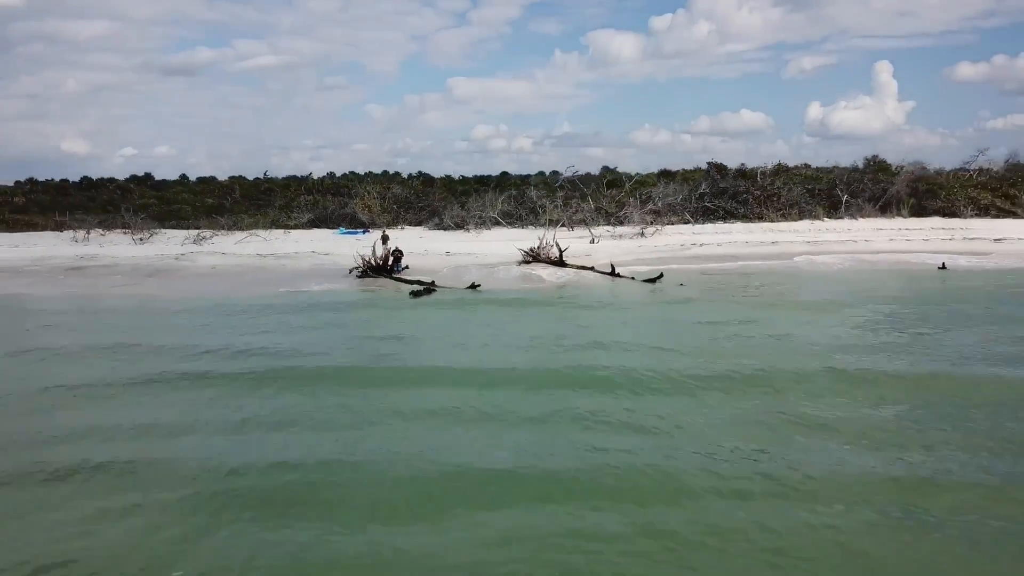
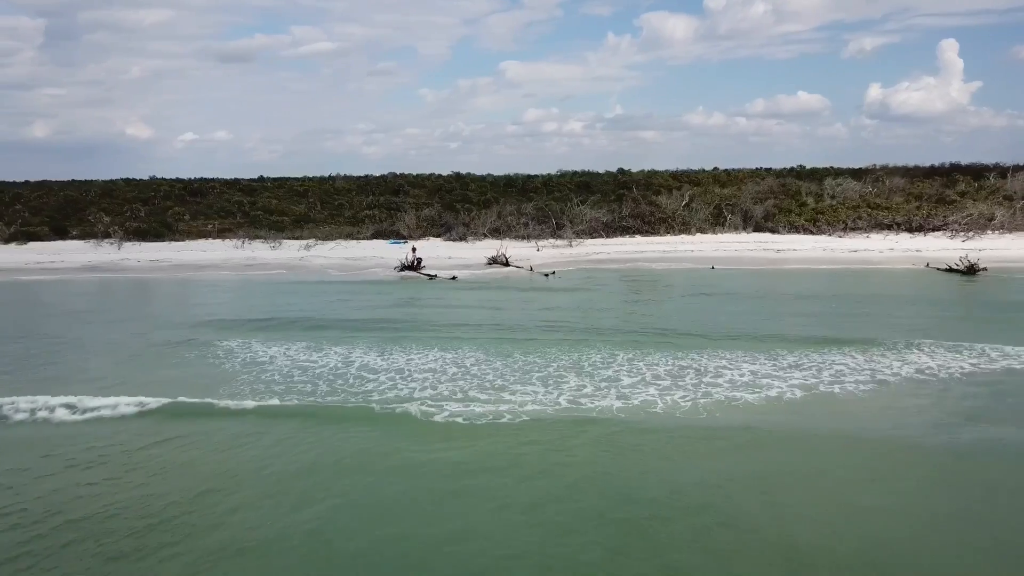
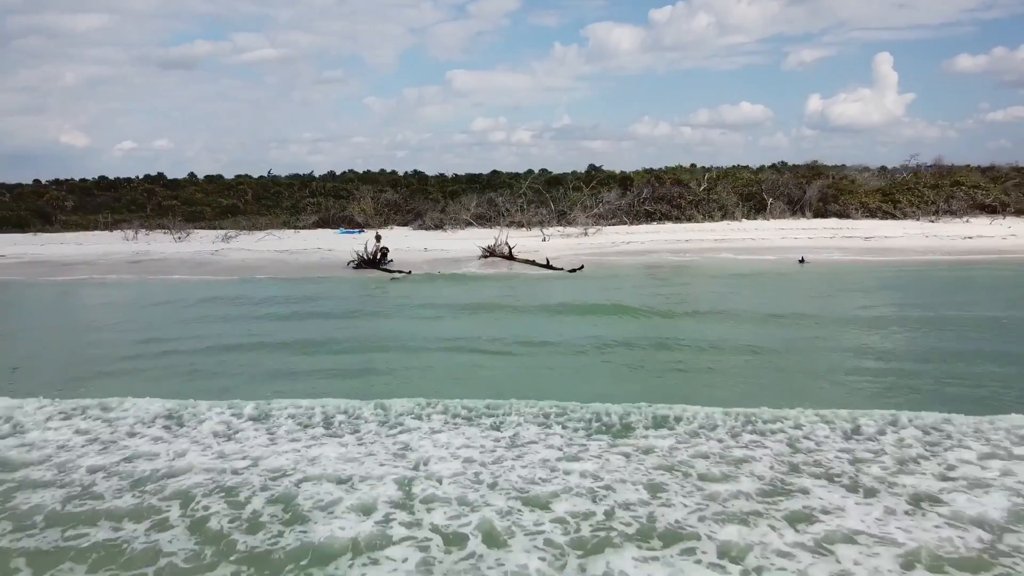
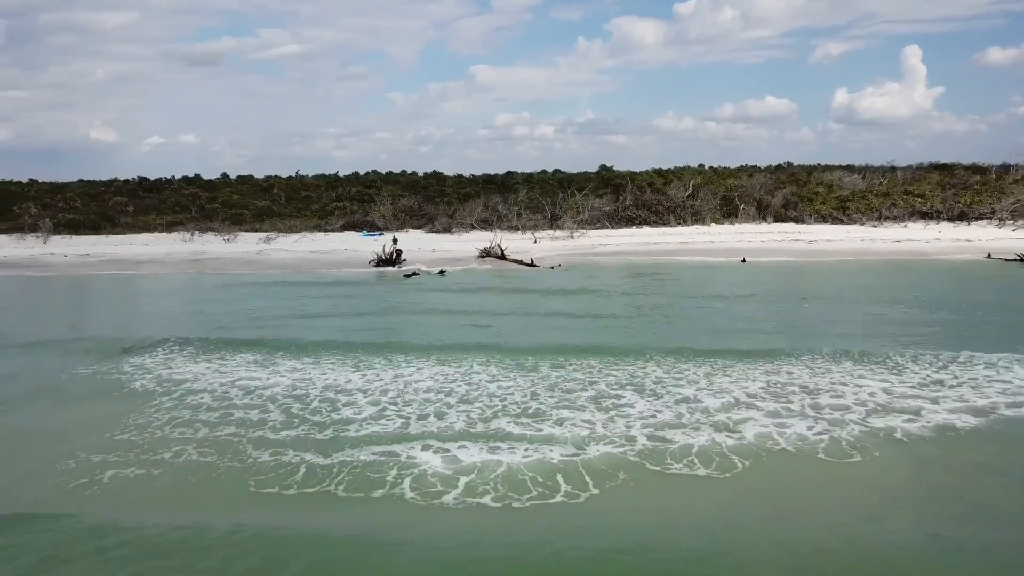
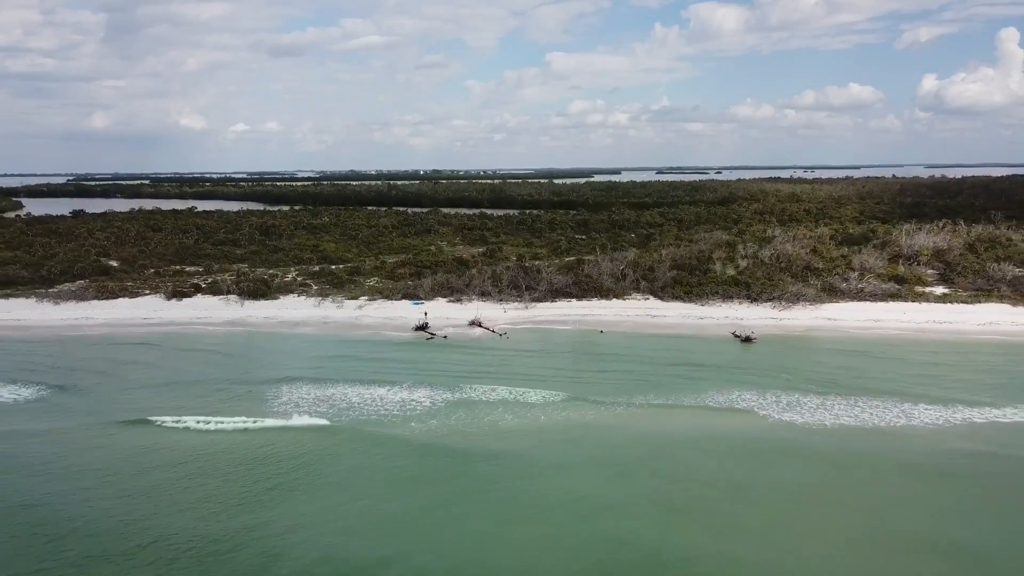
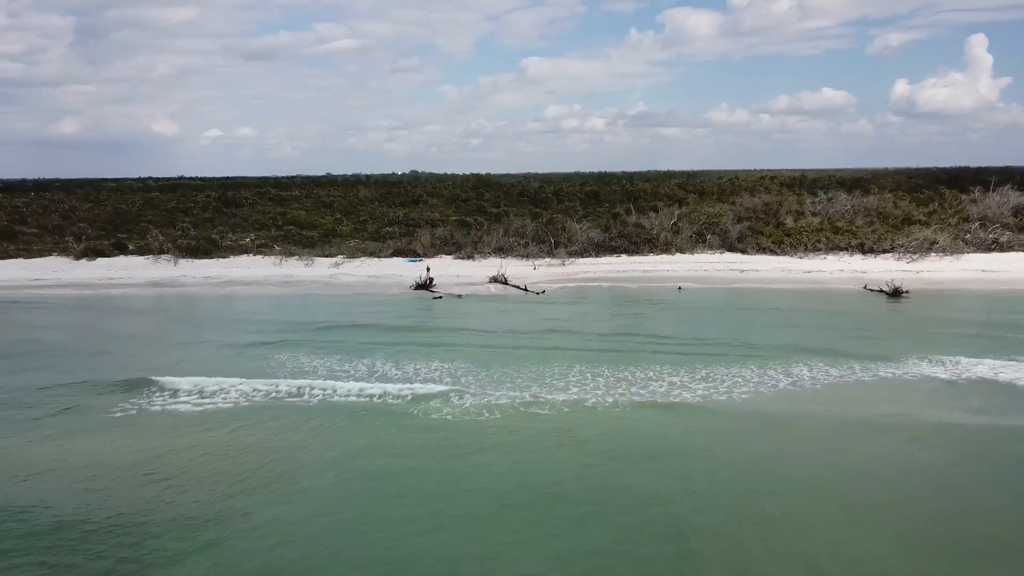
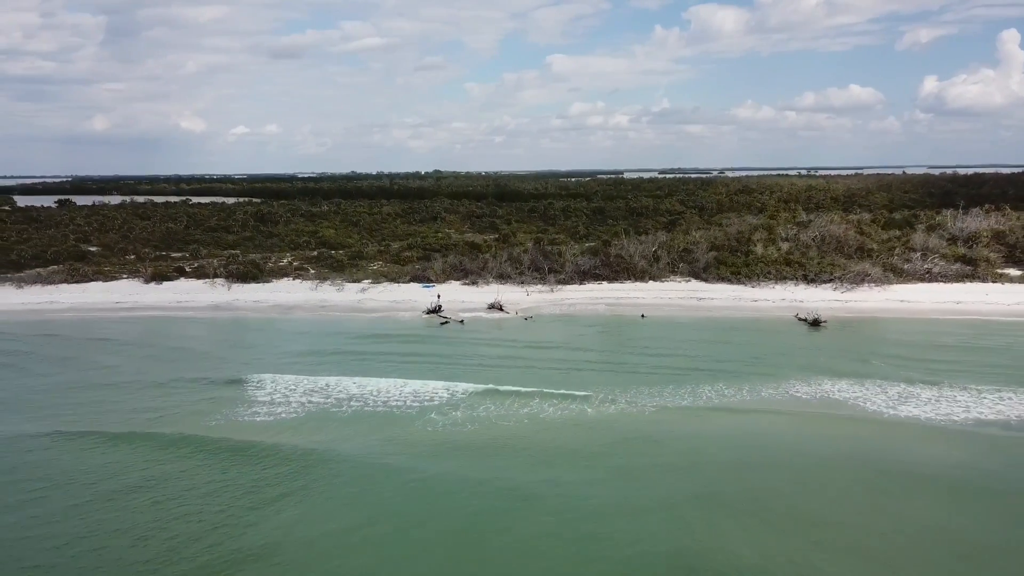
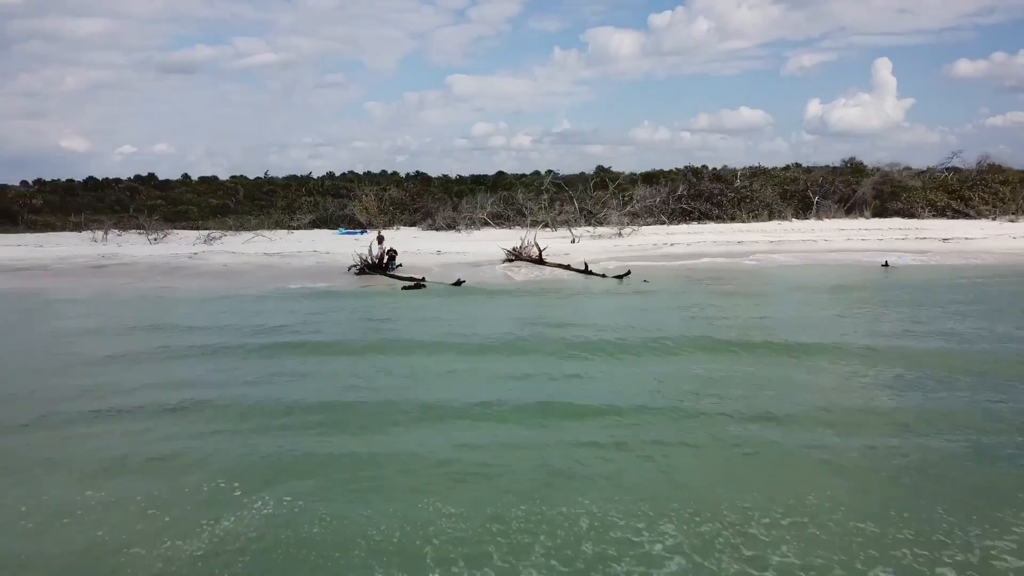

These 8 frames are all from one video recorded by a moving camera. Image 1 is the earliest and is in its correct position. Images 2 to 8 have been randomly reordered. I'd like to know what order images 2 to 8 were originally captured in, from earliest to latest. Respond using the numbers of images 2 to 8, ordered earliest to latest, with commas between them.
8, 3, 4, 2, 6, 7, 5
